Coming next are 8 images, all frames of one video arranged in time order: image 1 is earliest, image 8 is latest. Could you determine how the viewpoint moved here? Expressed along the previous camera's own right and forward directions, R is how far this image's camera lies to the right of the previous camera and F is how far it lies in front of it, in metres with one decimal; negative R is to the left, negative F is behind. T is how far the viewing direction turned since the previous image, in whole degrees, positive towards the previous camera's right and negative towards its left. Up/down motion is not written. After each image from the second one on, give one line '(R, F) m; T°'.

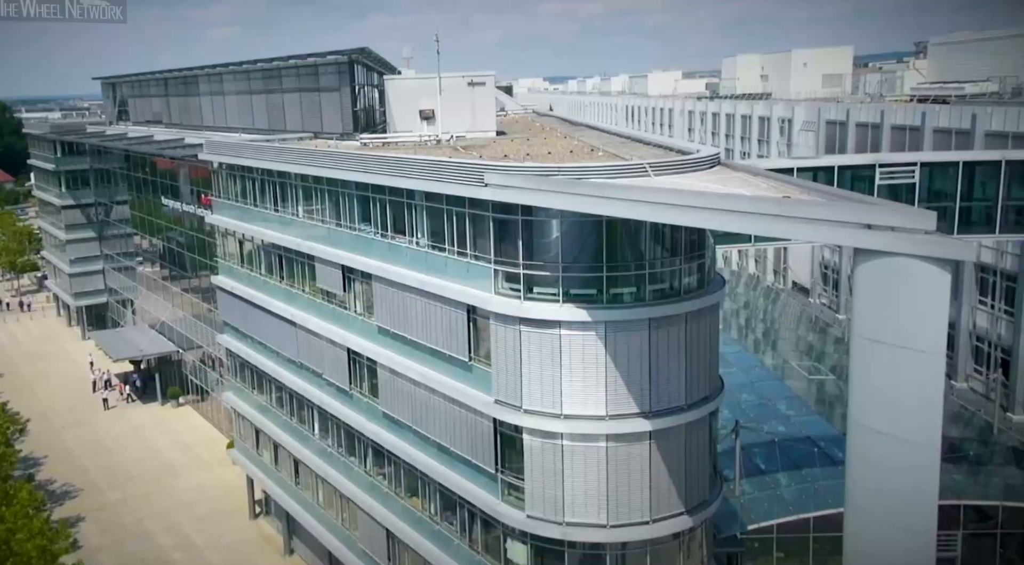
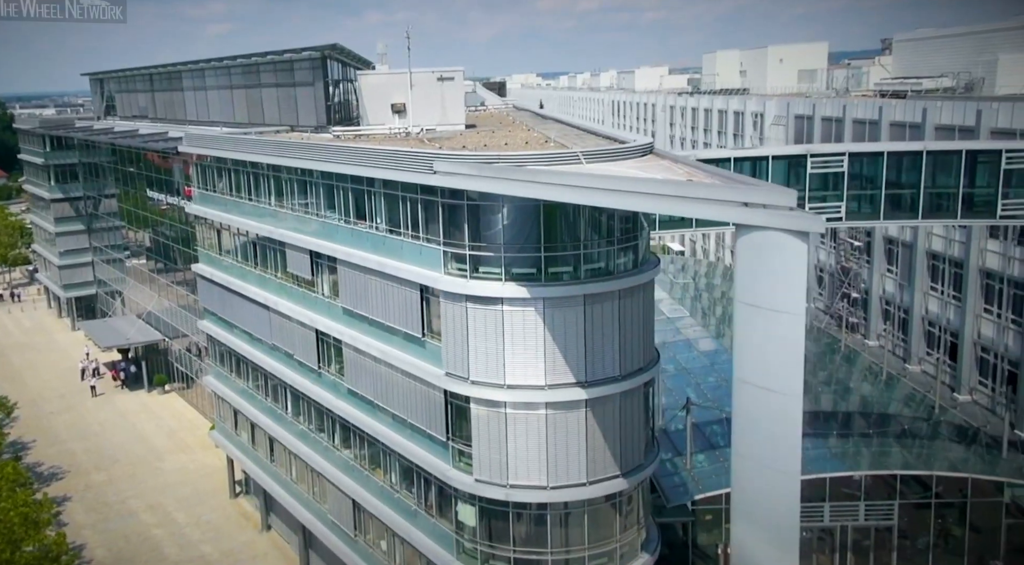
(+1.1, -1.3) m; 0°
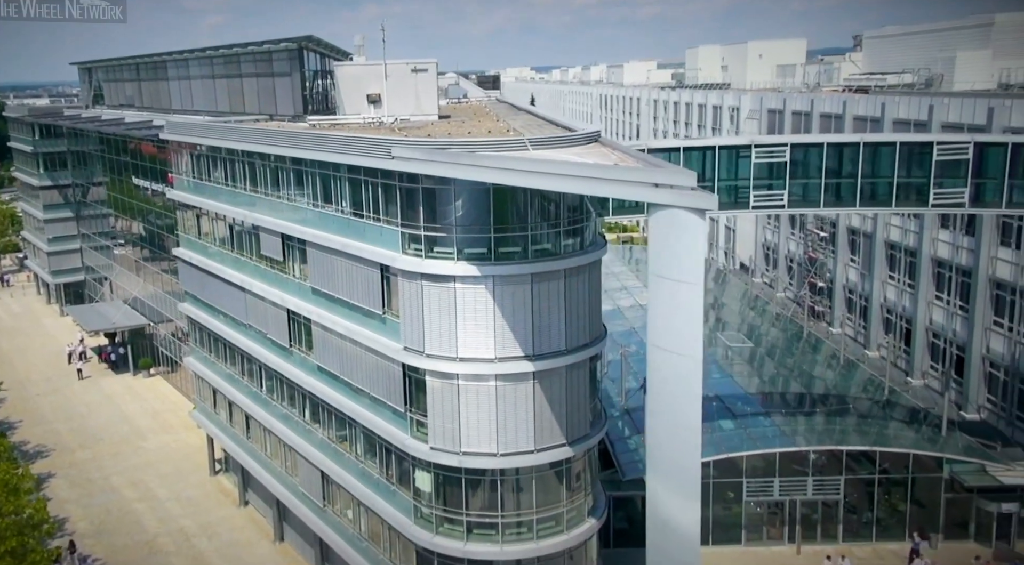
(+1.0, -1.1) m; 0°
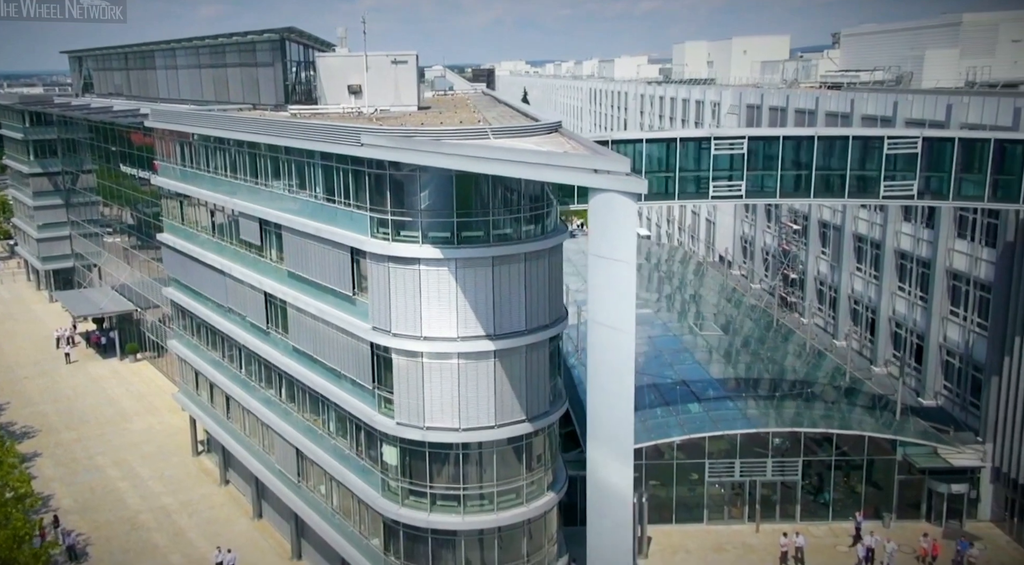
(+0.8, -0.9) m; 0°
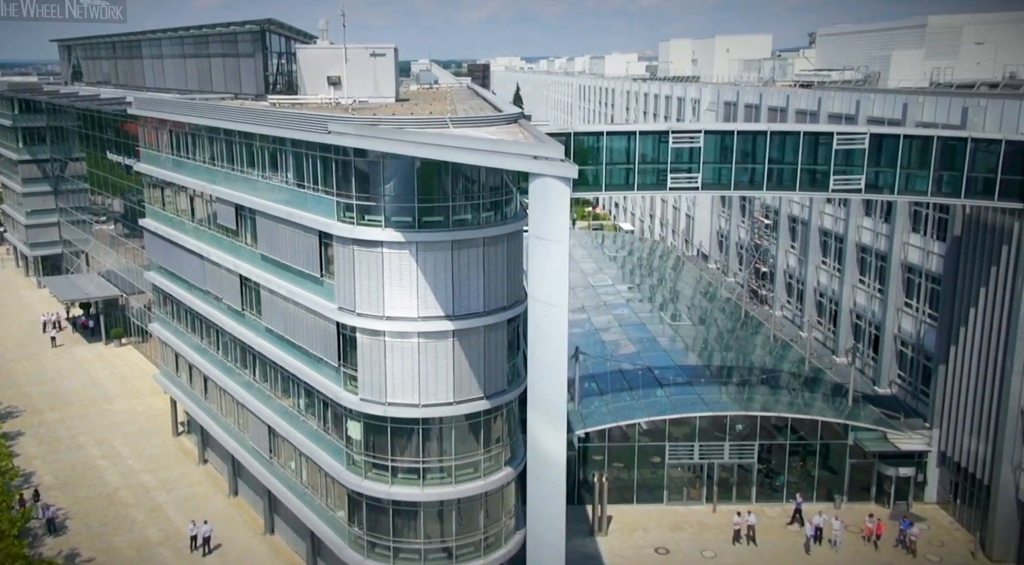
(+0.9, -1.0) m; 0°
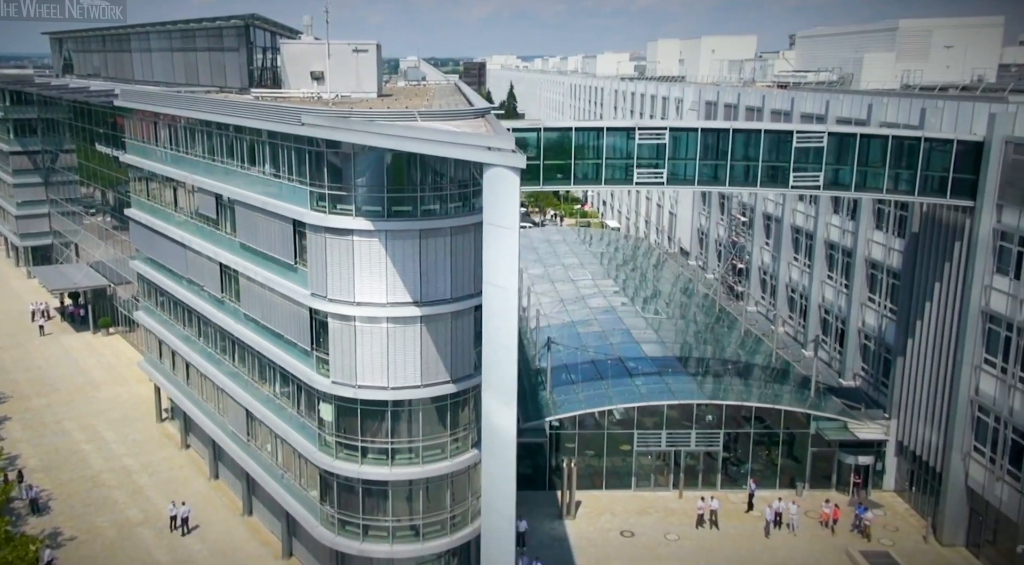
(+0.8, -0.8) m; 0°
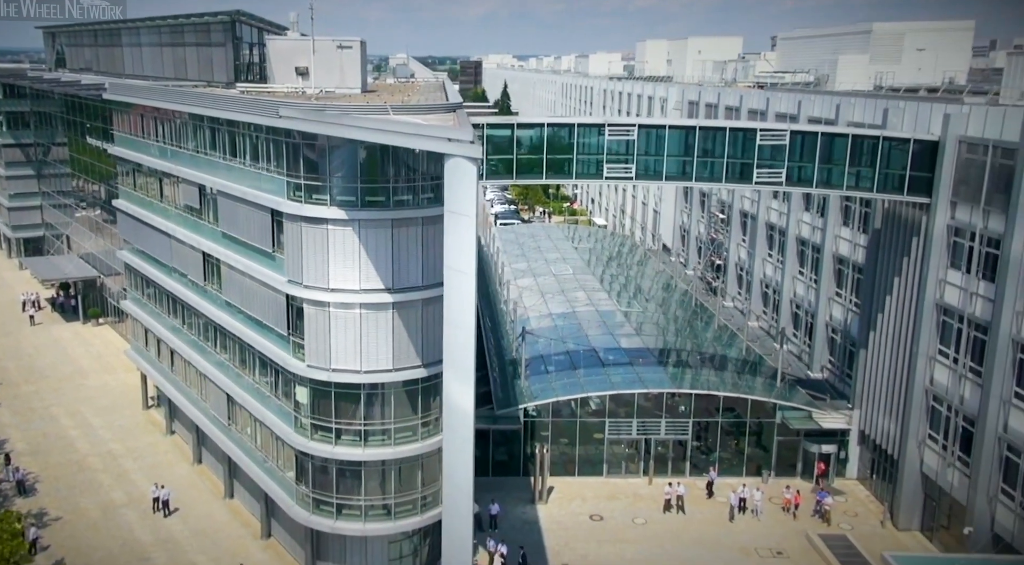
(+0.7, -0.9) m; 0°
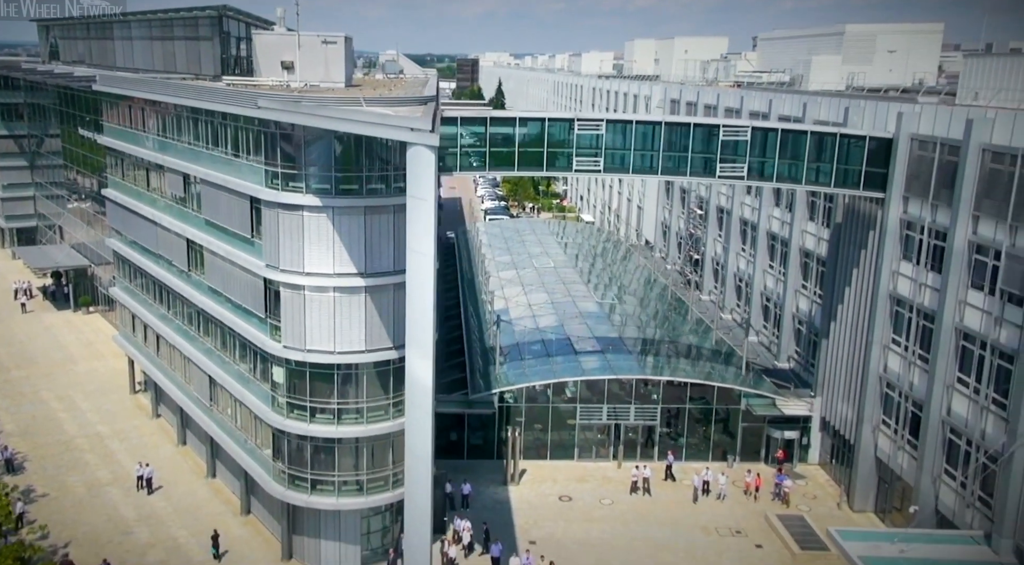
(+0.8, -1.0) m; 0°
